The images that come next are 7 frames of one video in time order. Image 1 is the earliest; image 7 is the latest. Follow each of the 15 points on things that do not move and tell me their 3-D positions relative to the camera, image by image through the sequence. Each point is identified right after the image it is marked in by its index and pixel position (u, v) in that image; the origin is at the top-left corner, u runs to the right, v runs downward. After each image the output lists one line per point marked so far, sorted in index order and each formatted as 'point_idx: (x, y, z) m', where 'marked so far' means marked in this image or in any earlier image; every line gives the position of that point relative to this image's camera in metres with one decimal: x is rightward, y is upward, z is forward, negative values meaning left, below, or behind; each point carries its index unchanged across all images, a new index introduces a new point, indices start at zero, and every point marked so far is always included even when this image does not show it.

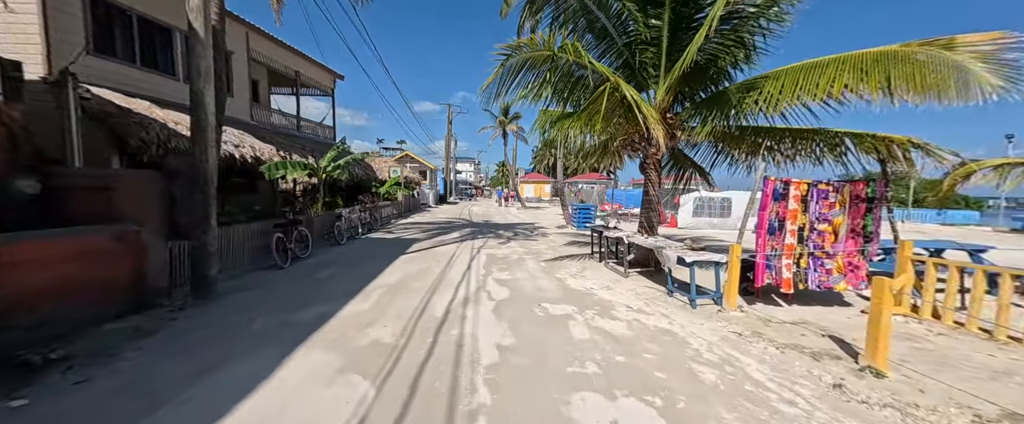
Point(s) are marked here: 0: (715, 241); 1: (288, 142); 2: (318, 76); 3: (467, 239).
0: (+8.5, -1.2, +12.5) m
1: (-8.6, +2.7, +11.4) m
2: (-9.4, +6.6, +14.5) m
3: (-1.6, -1.0, +10.4) m
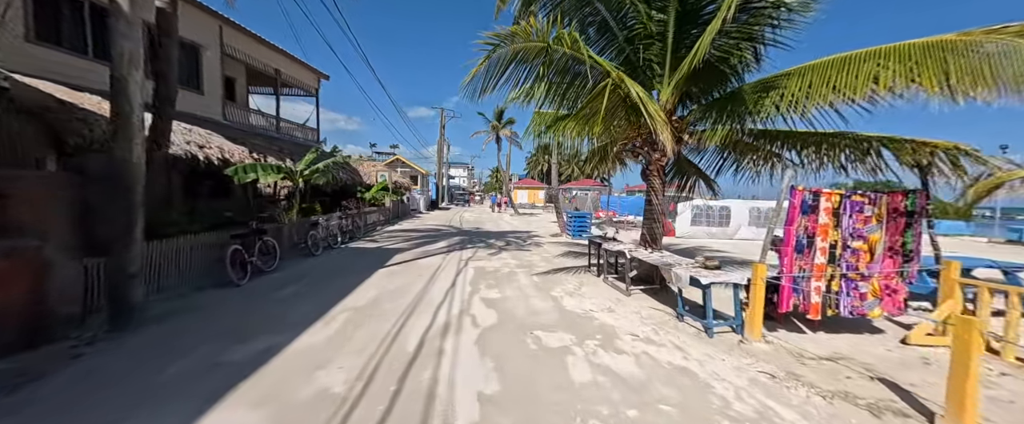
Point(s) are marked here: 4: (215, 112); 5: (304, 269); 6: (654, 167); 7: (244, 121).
0: (+8.2, -1.6, +12.0) m
1: (-8.9, +2.5, +10.7) m
2: (-9.7, +6.3, +13.8) m
3: (-1.9, -1.2, +9.7) m
4: (-9.9, +3.3, +9.9) m
5: (-4.8, -1.3, +6.9) m
6: (+2.9, +0.9, +6.1) m
7: (-10.2, +3.4, +11.2) m
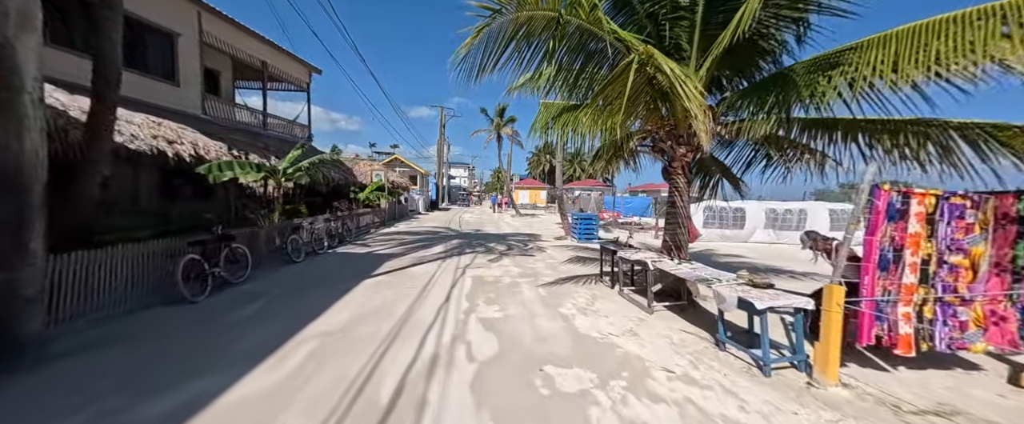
0: (+8.2, -1.7, +11.1) m
1: (-8.8, +2.4, +9.9) m
2: (-9.6, +6.2, +13.0) m
3: (-1.8, -1.3, +9.0) m
4: (-9.8, +3.3, +9.2) m
5: (-4.7, -1.4, +6.1) m
6: (+3.0, +0.9, +5.3) m
7: (-10.1, +3.3, +10.5) m
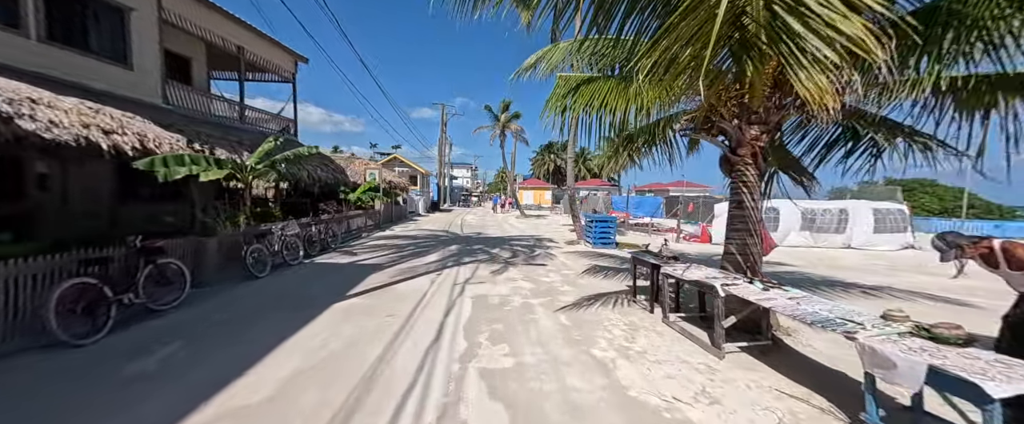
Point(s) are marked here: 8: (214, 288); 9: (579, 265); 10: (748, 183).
0: (+8.5, -1.7, +9.7) m
1: (-8.6, +2.3, +8.7) m
2: (-9.4, +6.1, +11.8) m
3: (-1.6, -1.4, +7.6) m
4: (-9.6, +3.2, +8.0) m
5: (-4.6, -1.4, +4.8) m
6: (+3.1, +0.8, +3.9) m
7: (-9.9, +3.2, +9.2) m
8: (-5.1, -1.3, +5.1) m
9: (+1.9, -1.5, +8.5) m
10: (+3.2, +0.4, +4.0) m
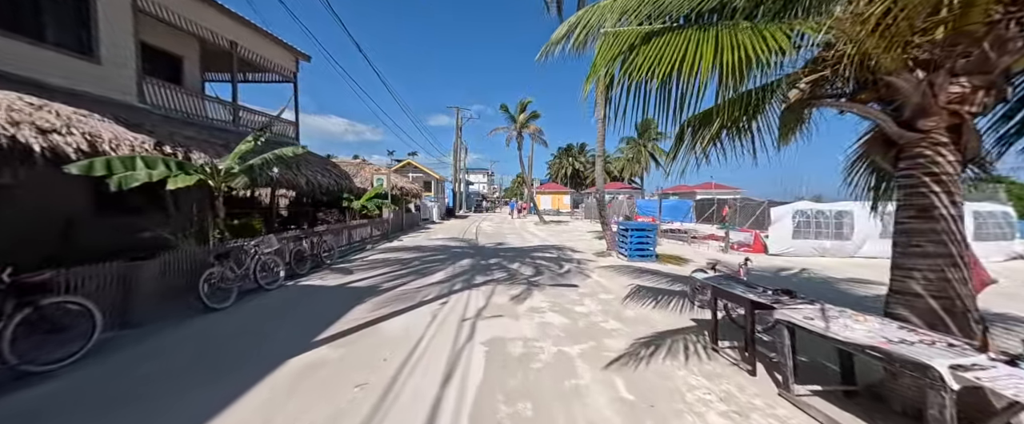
0: (+9.1, -1.8, +7.7) m
1: (-8.1, +2.0, +7.7) m
2: (-8.8, +5.8, +11.0) m
3: (-1.1, -1.6, +6.2) m
4: (-9.2, +2.9, +7.0) m
5: (-4.2, -1.6, +3.6) m
6: (+3.4, +0.7, +2.3) m
7: (-9.3, +2.9, +8.3) m
8: (-4.8, -1.5, +3.9) m
9: (+2.5, -1.7, +6.9) m
10: (+3.4, +0.3, +2.3) m
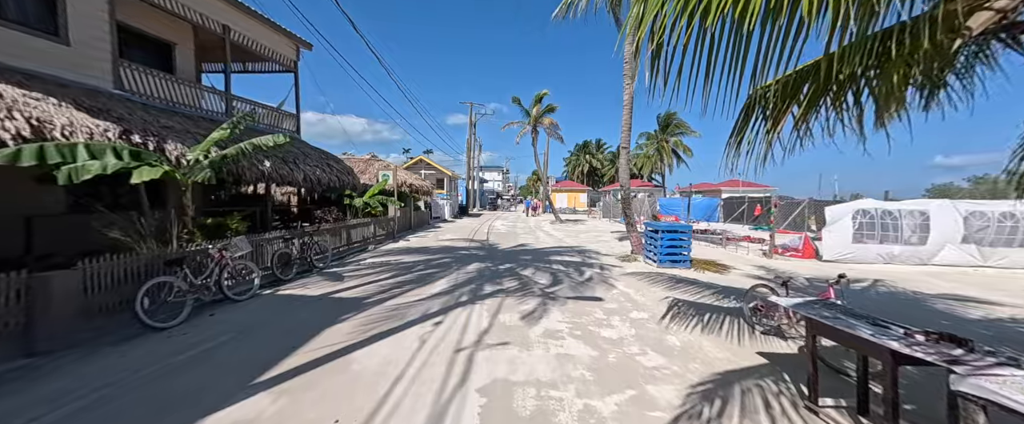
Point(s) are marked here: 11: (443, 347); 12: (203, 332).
0: (+9.3, -1.8, +6.2) m
1: (-7.8, +2.1, +7.0) m
2: (-8.3, +5.8, +10.3) m
3: (-0.9, -1.6, +5.2) m
4: (-8.9, +2.9, +6.4) m
5: (-4.1, -1.6, +2.7) m
6: (+3.4, +0.7, +1.1) m
7: (-9.0, +3.0, +7.7) m
8: (-4.7, -1.5, +3.1) m
9: (+2.7, -1.7, +5.7) m
10: (+3.4, +0.3, +1.1) m
11: (-0.8, -1.6, +3.6) m
12: (-4.1, -1.6, +4.0) m
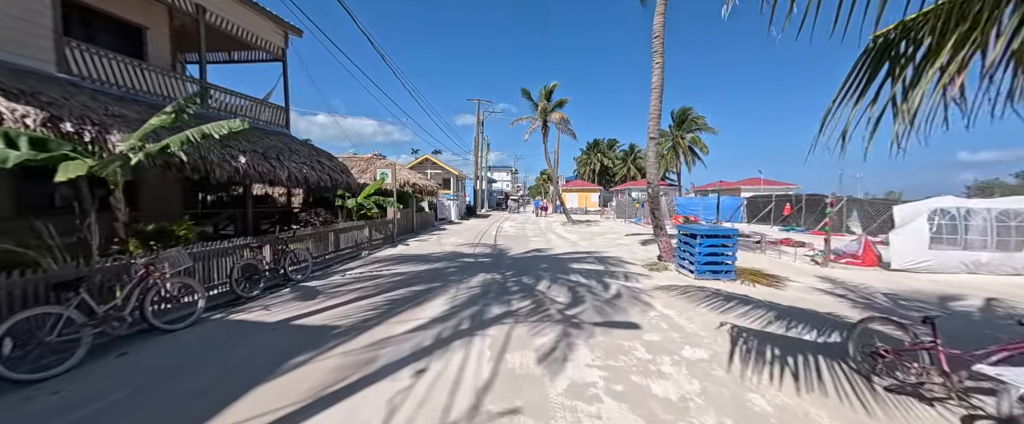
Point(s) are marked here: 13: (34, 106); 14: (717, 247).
0: (+9.5, -1.8, +4.7) m
1: (-7.6, +2.0, +6.0) m
2: (-8.0, +5.8, +9.3) m
3: (-0.7, -1.6, +4.0) m
4: (-8.7, +2.9, +5.5) m
5: (-4.1, -1.7, +1.6) m
6: (+3.4, +0.7, -0.3) m
7: (-8.8, +2.9, +6.8) m
8: (-4.6, -1.6, +2.0) m
9: (+2.9, -1.7, +4.4) m
10: (+3.5, +0.3, -0.2) m
11: (-0.7, -1.7, +2.5) m
12: (-4.0, -1.6, +2.9) m
13: (-7.4, +1.6, +4.6) m
14: (+5.0, -0.8, +7.2) m
